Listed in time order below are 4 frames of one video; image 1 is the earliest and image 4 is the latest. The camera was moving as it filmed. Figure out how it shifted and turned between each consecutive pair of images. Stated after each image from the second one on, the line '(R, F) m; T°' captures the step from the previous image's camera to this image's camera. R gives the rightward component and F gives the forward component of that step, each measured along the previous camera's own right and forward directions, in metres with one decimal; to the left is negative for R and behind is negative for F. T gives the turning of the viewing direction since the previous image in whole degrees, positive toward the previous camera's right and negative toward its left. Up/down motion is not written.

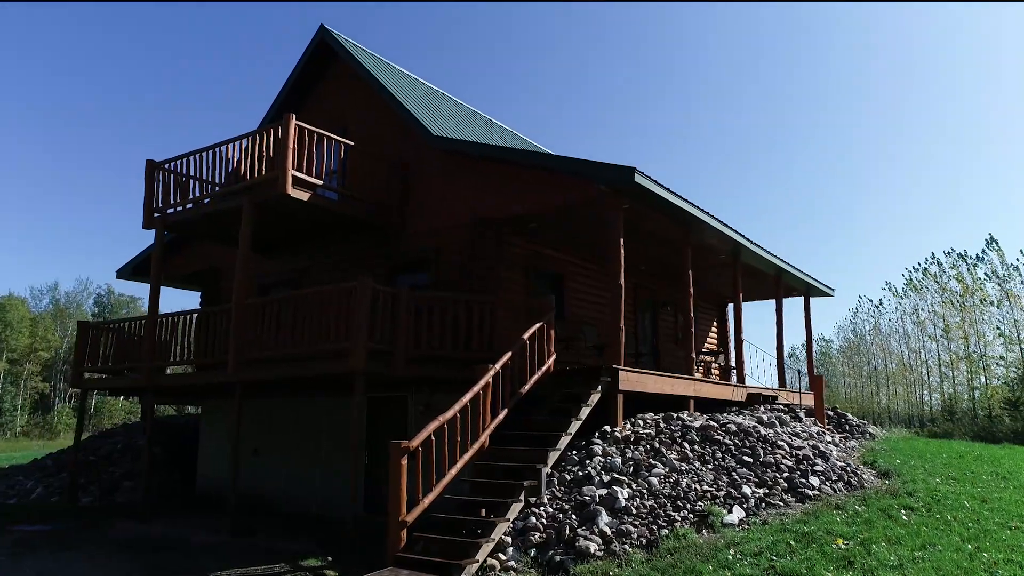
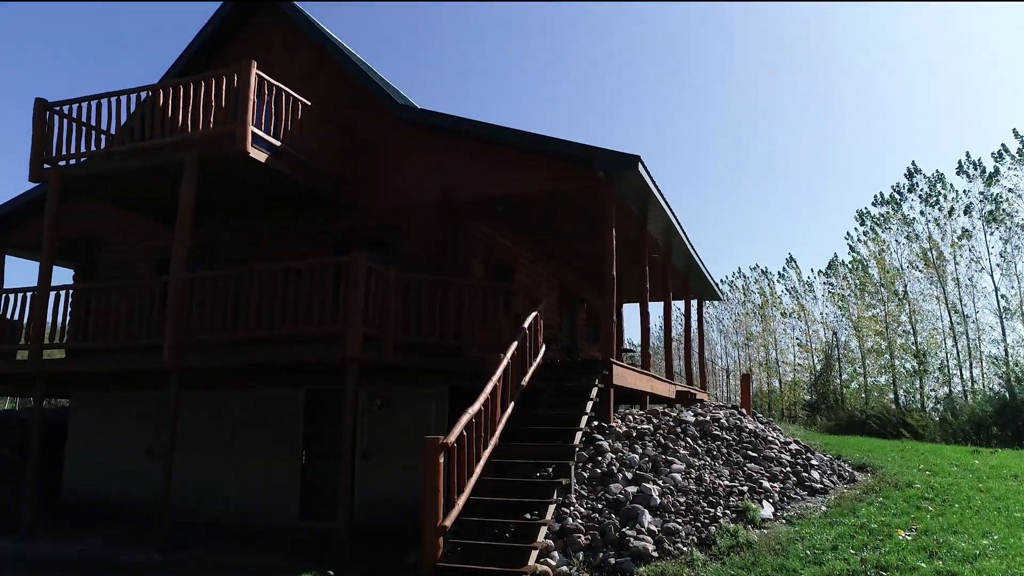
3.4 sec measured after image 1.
(-2.6, +1.1) m; +15°
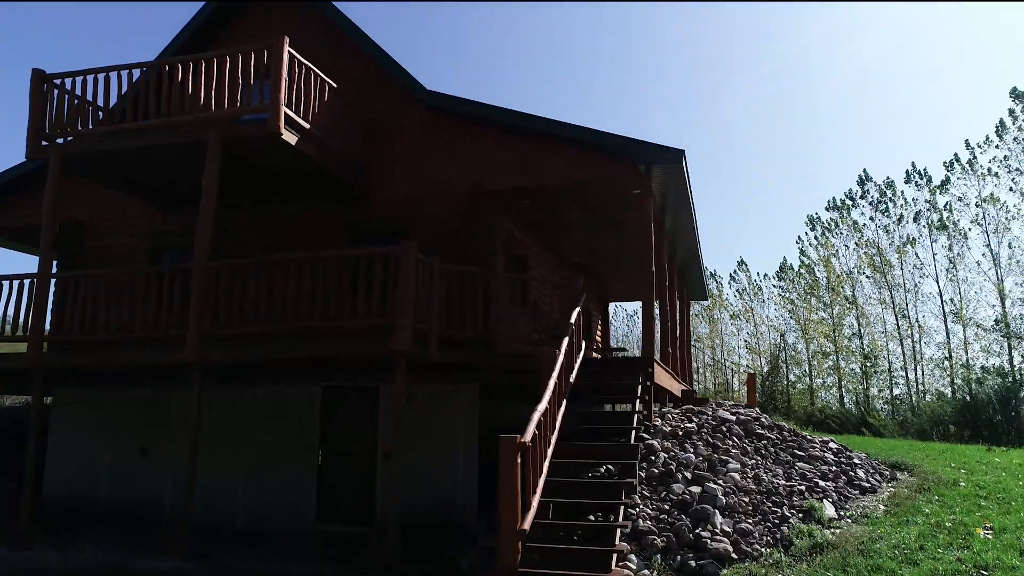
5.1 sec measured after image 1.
(-1.4, +0.4) m; +5°
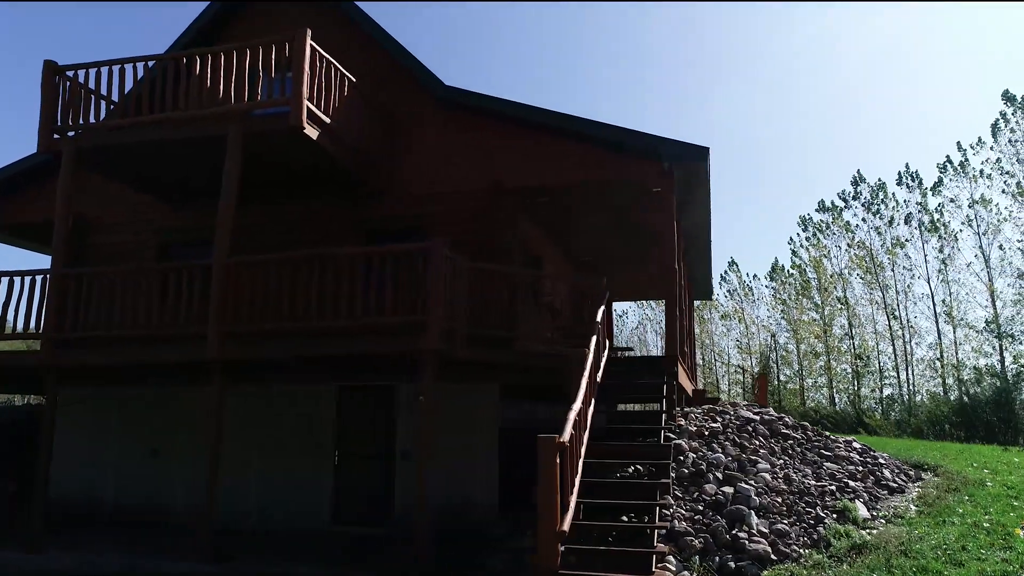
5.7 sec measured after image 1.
(-0.5, +0.1) m; +1°
